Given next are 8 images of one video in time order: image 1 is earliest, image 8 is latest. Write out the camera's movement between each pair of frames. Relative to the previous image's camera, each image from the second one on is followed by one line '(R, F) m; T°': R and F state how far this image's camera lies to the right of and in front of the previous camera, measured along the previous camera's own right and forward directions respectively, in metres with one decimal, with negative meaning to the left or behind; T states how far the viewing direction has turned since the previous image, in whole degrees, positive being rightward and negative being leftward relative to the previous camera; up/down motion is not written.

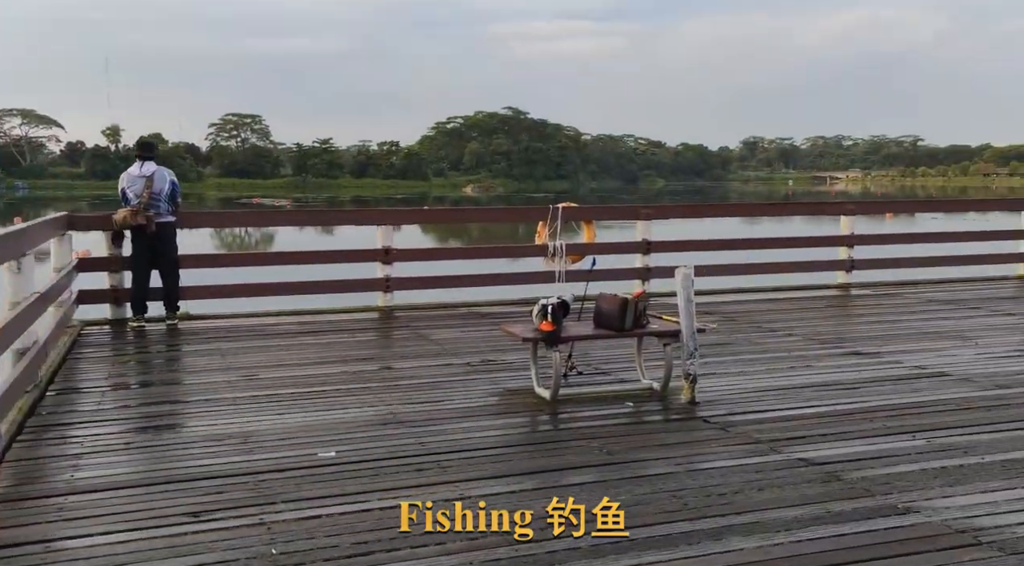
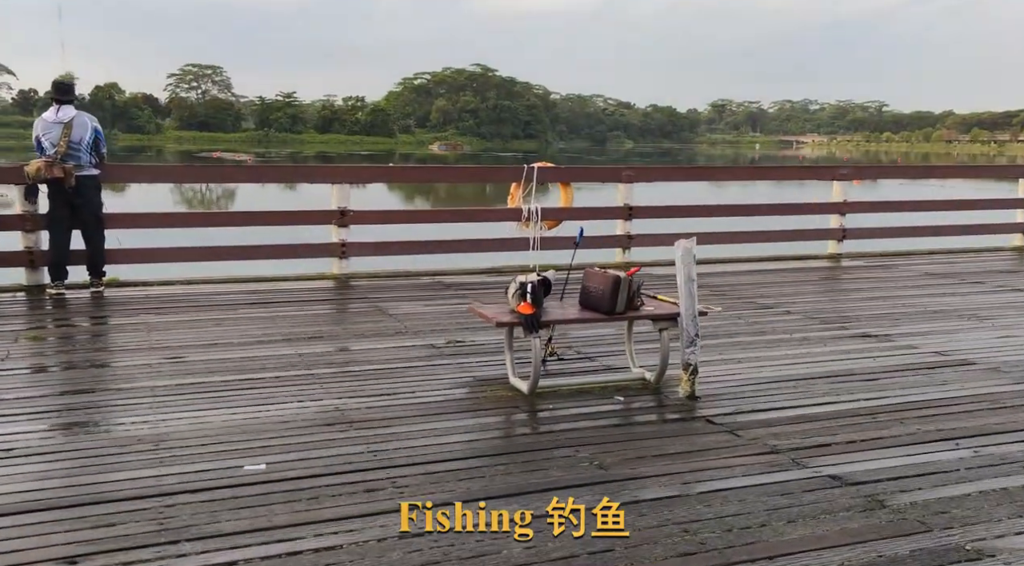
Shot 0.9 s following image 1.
(0.0, +0.7) m; +2°
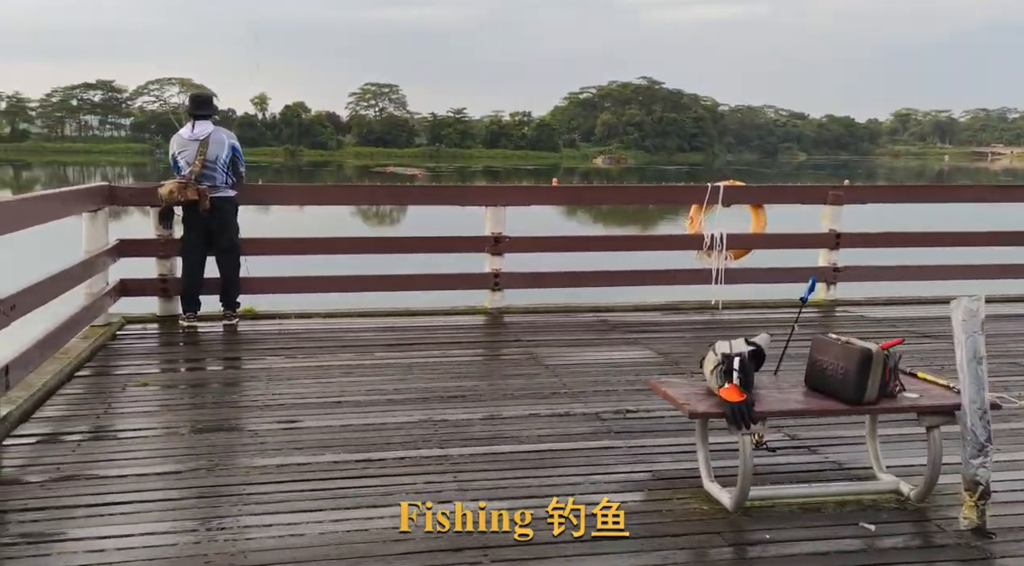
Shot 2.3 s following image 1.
(-0.1, +0.9) m; -9°
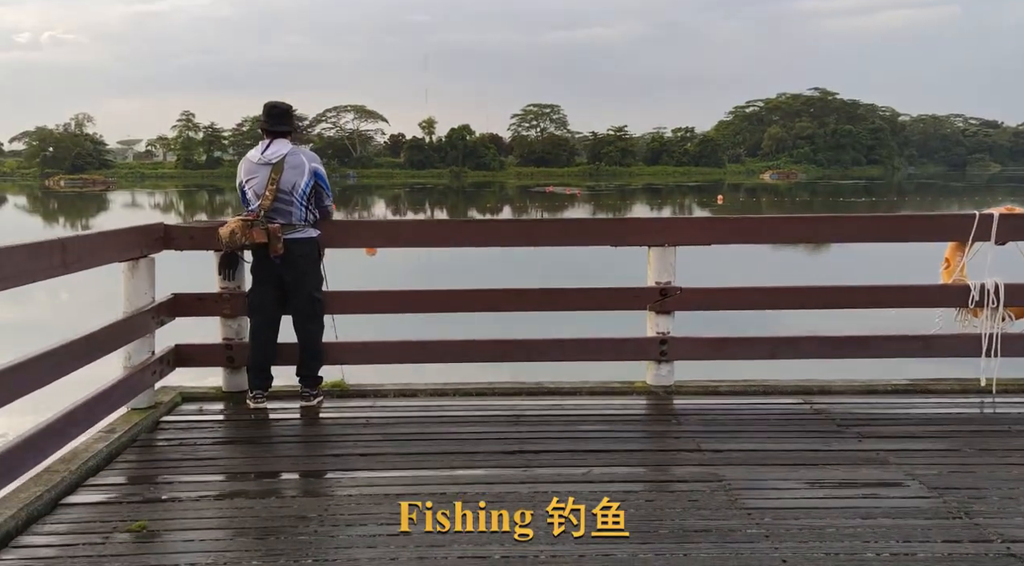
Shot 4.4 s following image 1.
(-0.1, +1.7) m; -9°
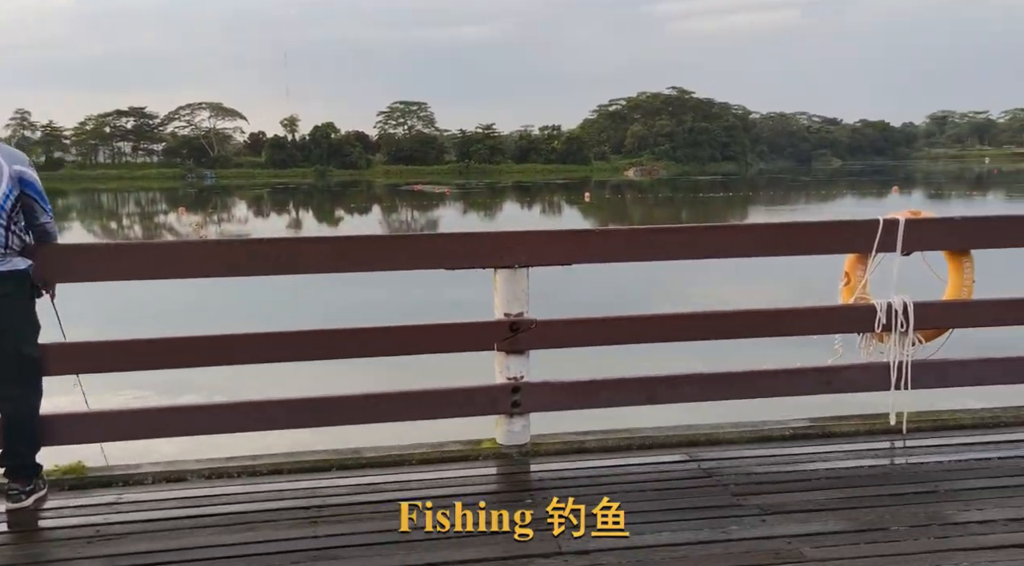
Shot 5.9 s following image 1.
(+0.2, +1.1) m; +7°
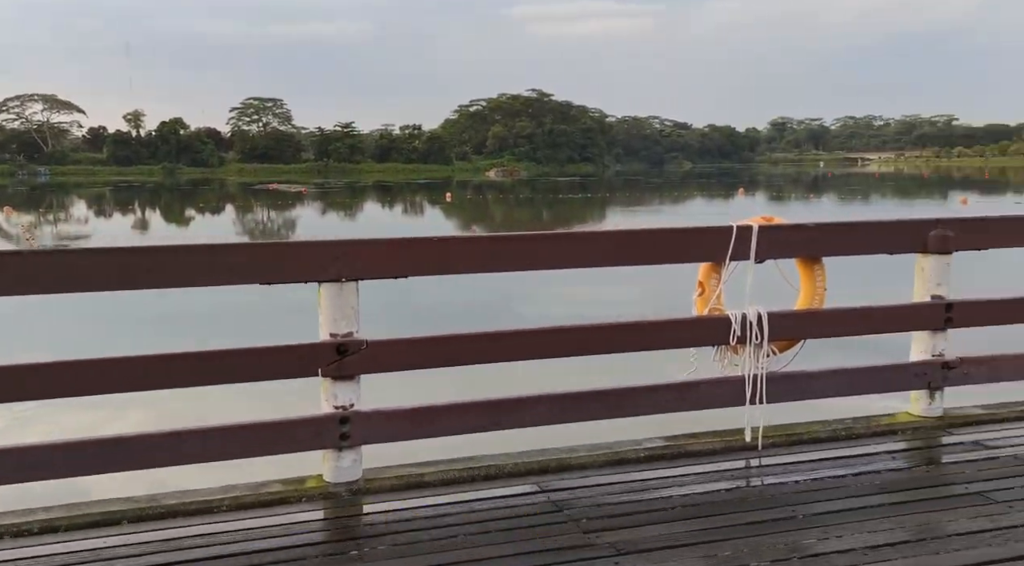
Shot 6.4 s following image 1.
(+0.1, +0.4) m; +8°
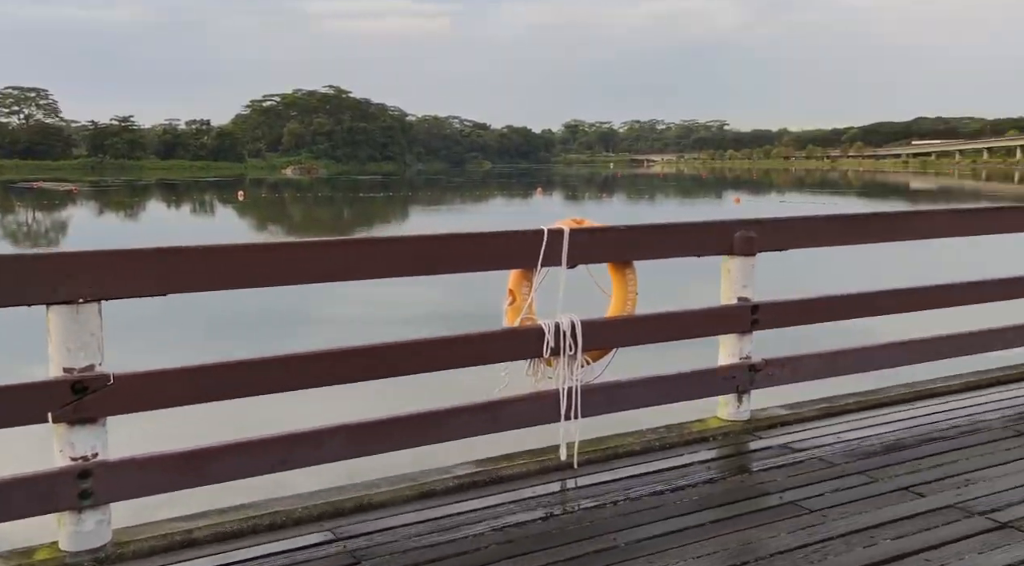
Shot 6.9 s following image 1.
(+0.1, +0.5) m; +11°
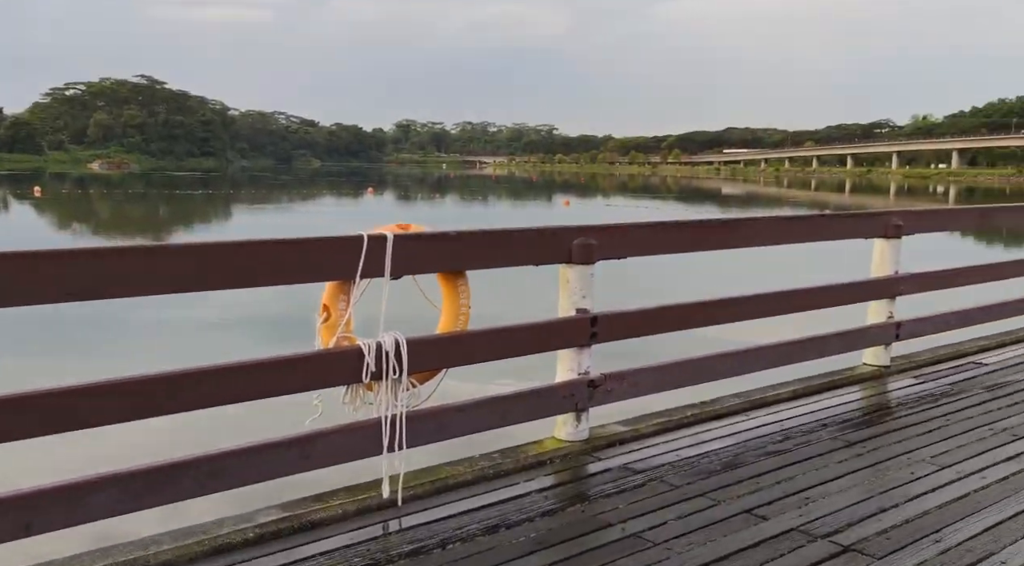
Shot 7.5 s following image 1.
(+0.1, +0.5) m; +9°
